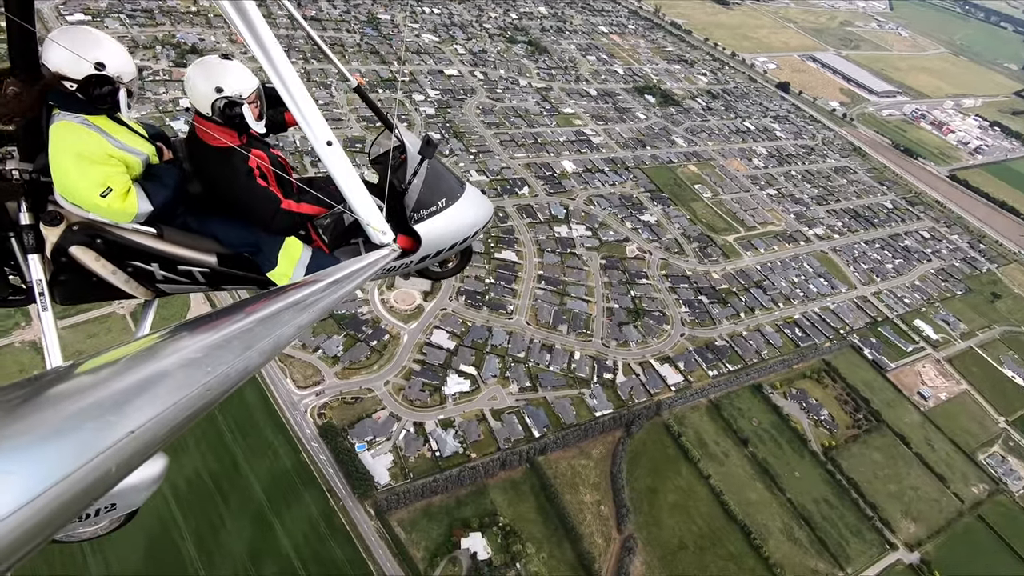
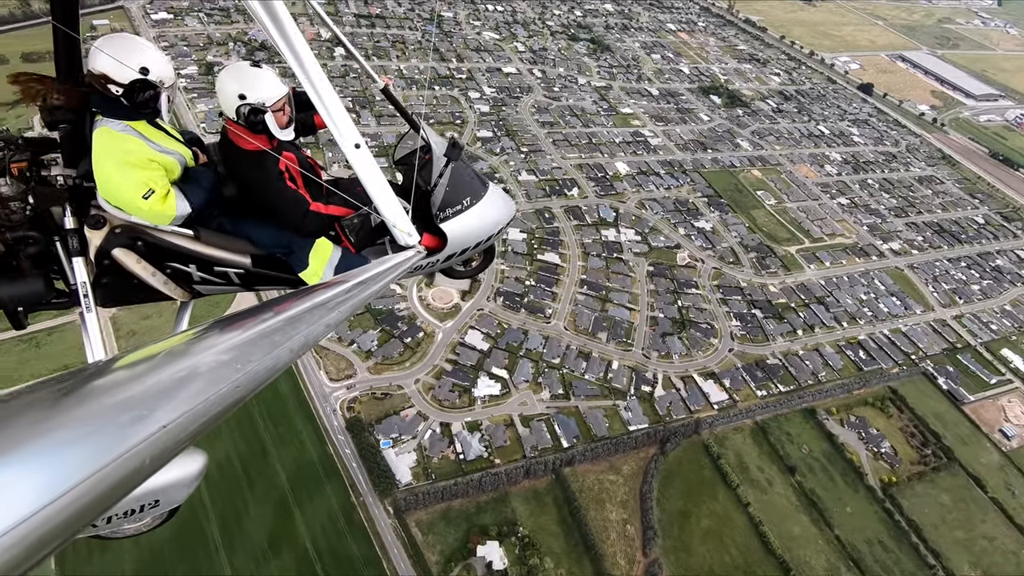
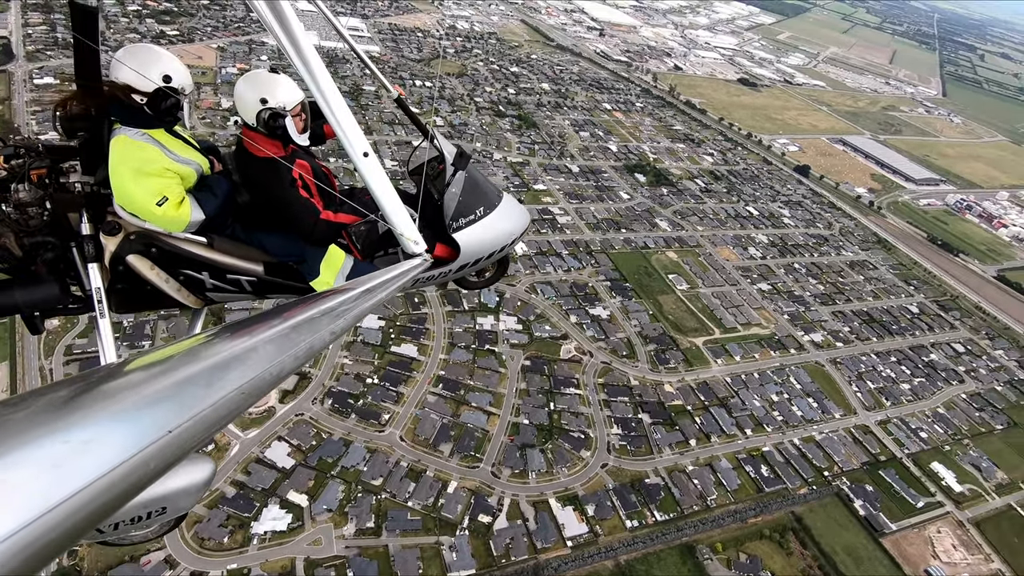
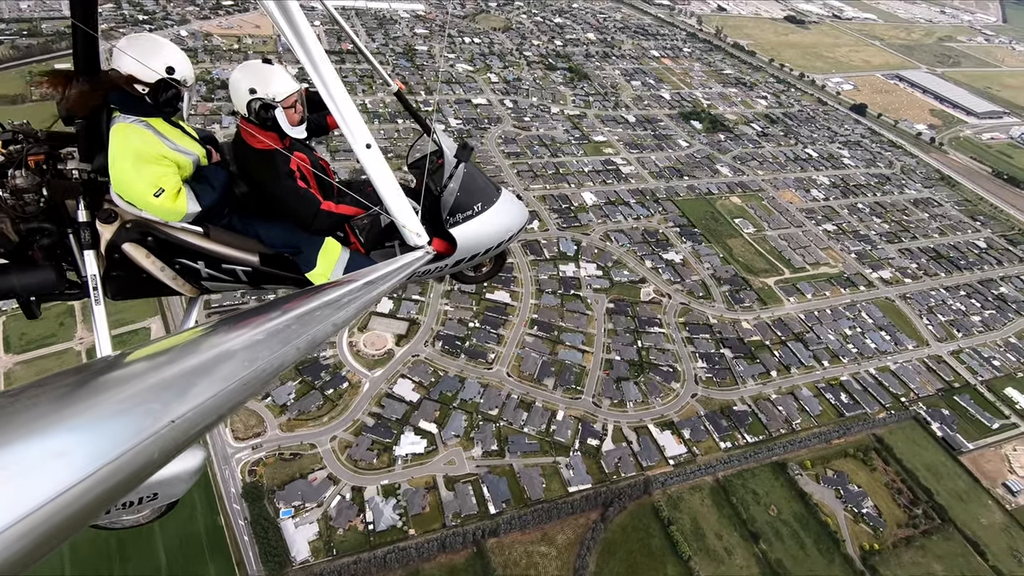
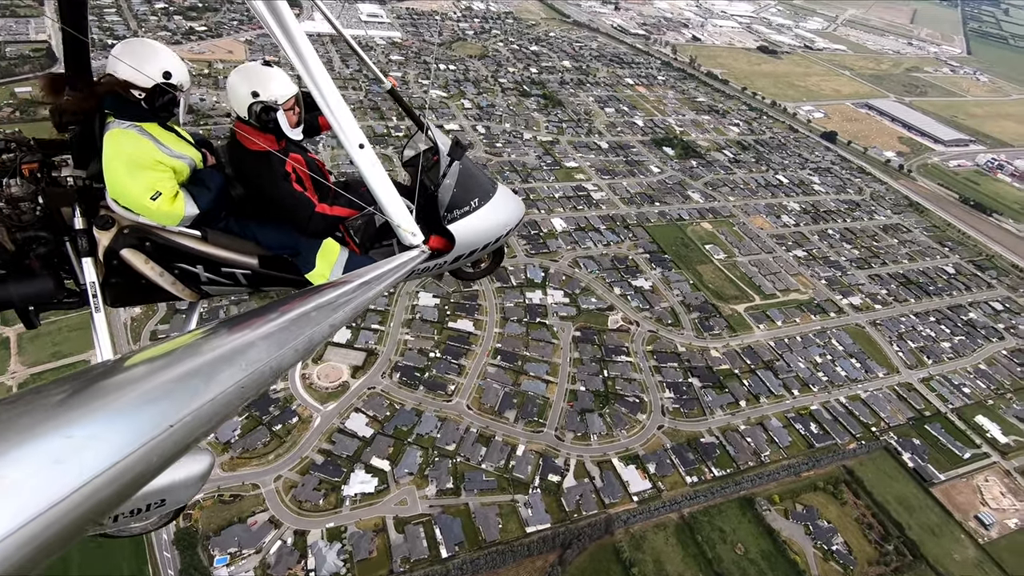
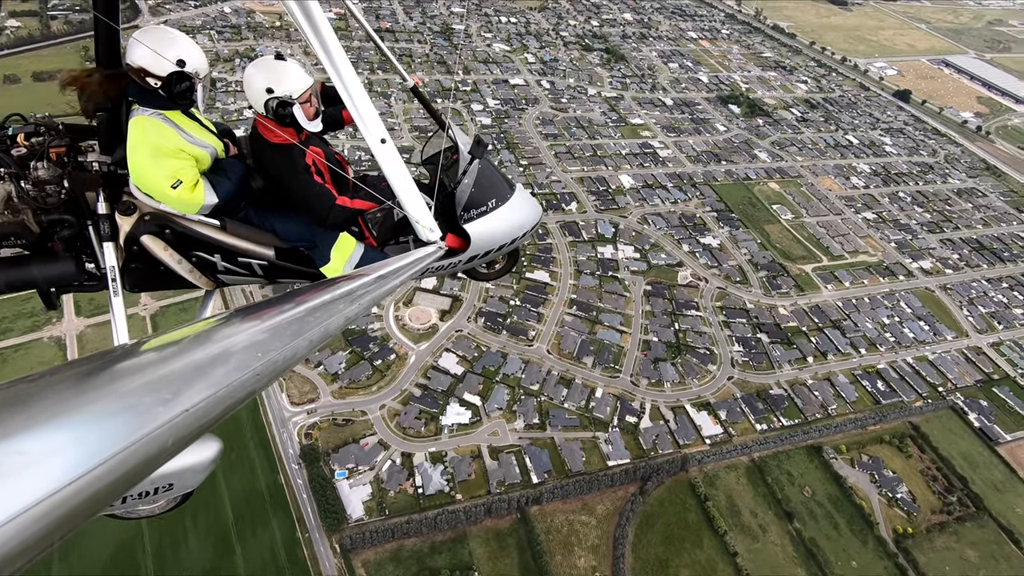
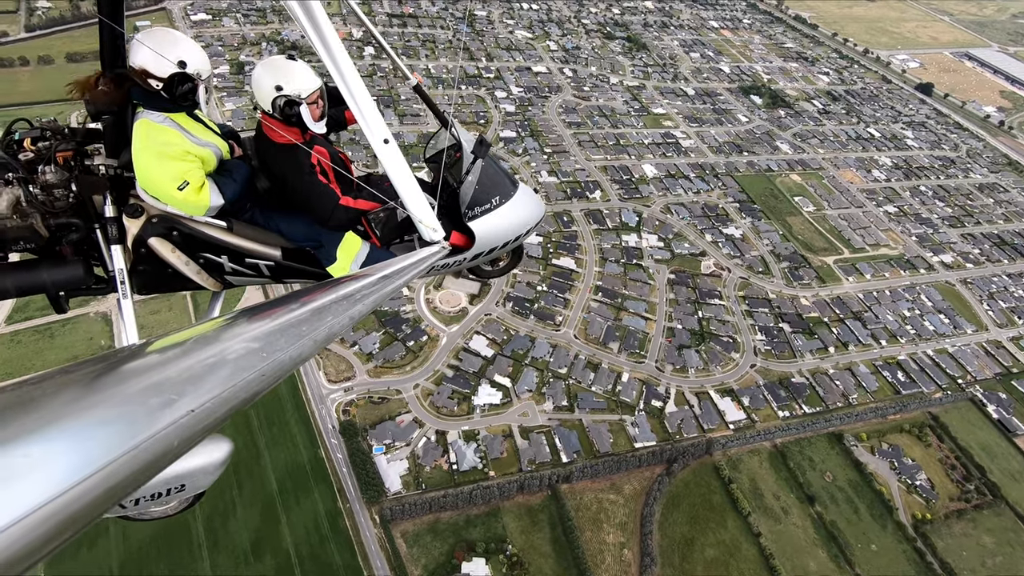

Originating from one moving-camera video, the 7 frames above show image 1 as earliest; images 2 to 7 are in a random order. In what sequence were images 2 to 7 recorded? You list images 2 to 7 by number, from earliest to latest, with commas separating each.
2, 7, 6, 4, 5, 3
